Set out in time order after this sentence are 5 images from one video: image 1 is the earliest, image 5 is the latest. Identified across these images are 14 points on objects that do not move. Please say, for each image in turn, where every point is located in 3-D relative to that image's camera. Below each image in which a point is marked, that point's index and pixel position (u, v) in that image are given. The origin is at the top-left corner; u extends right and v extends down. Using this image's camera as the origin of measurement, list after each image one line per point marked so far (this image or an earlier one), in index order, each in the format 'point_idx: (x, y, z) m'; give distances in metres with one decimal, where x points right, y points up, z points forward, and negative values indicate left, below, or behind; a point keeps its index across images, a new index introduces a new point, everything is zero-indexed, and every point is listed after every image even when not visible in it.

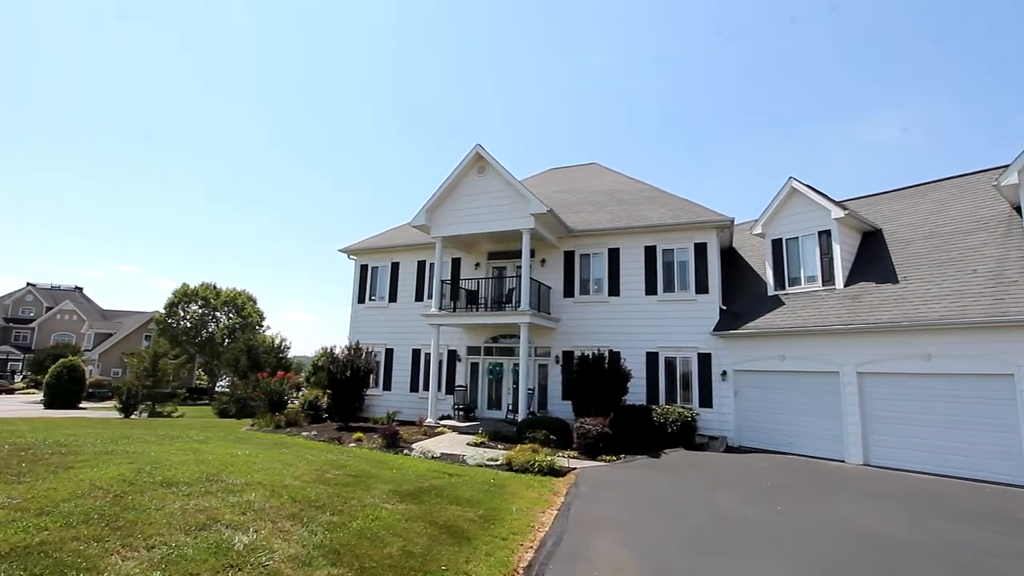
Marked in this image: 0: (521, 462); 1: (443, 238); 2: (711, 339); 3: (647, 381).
0: (+0.2, -3.3, +9.9) m
1: (-2.5, +1.9, +17.5) m
2: (+5.9, -1.5, +15.3) m
3: (+4.1, -2.8, +15.9) m
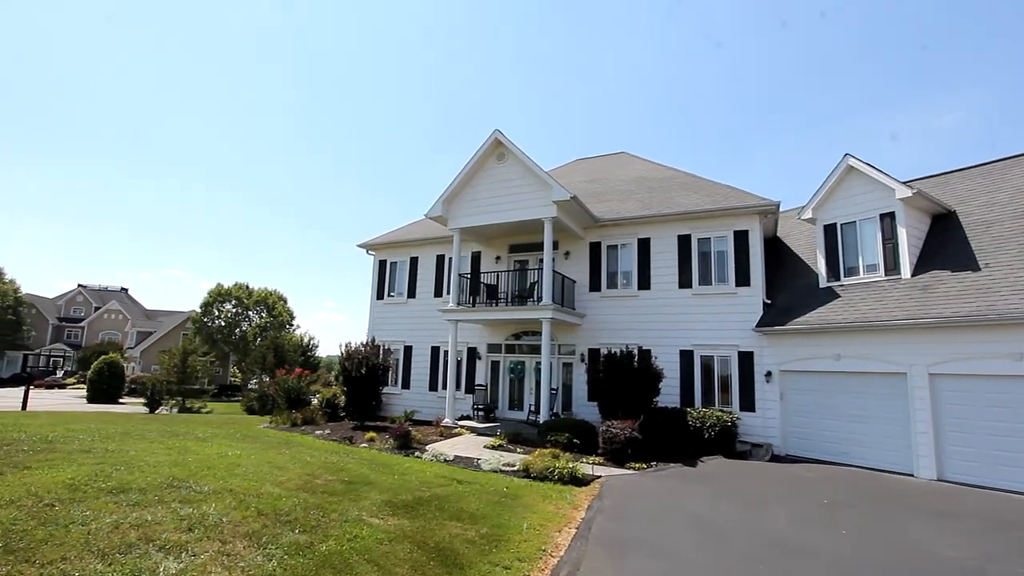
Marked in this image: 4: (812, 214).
0: (+0.5, -3.2, +9.0) m
1: (-1.7, +2.0, +16.8) m
2: (+6.6, -1.3, +14.1) m
3: (+4.8, -2.7, +14.8) m
4: (+8.5, +2.2, +14.5) m
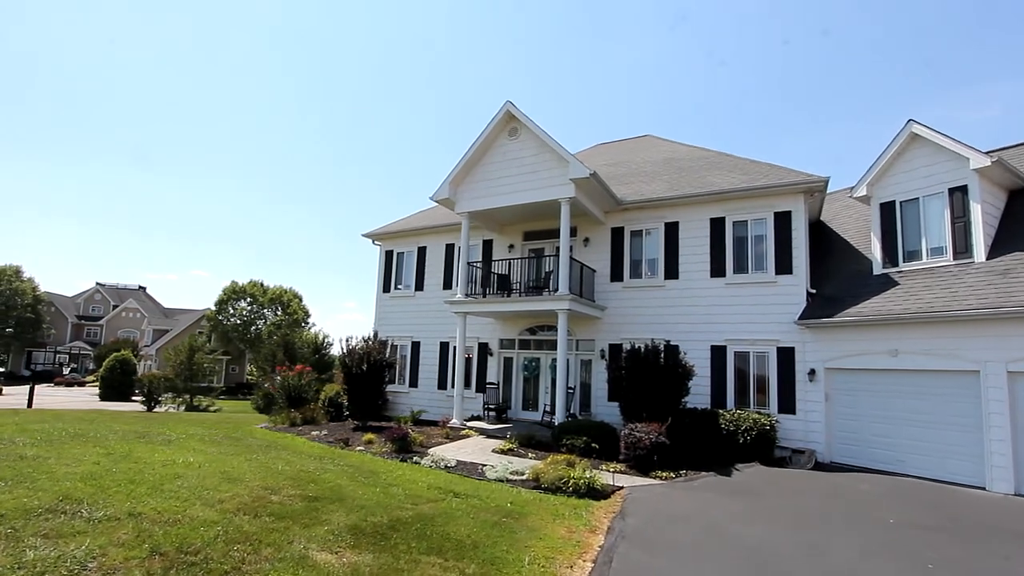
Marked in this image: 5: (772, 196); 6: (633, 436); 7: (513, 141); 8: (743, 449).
0: (+0.6, -2.9, +7.8) m
1: (-1.3, +2.3, +15.6) m
2: (+6.9, -1.0, +12.7) m
3: (+5.2, -2.4, +13.4) m
4: (+8.9, +2.5, +12.9) m
5: (+6.6, +2.3, +13.2) m
6: (+2.3, -2.9, +10.0) m
7: (0.0, +4.3, +15.3) m
8: (+5.0, -3.5, +11.2) m
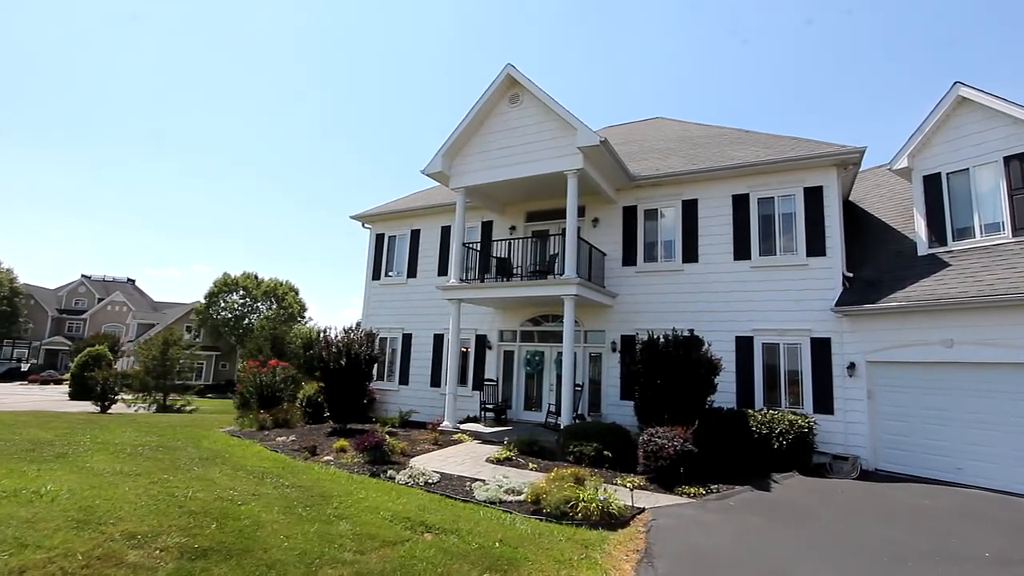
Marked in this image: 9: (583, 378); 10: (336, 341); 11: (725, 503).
0: (+0.5, -2.5, +6.2) m
1: (-1.4, +2.7, +14.0) m
2: (+6.8, -0.6, +11.0) m
3: (+5.1, -2.0, +11.7) m
4: (+8.8, +2.9, +11.3) m
5: (+6.5, +2.7, +11.6) m
6: (+2.3, -2.5, +8.3) m
7: (-0.1, +4.7, +13.7) m
8: (+4.9, -3.1, +9.6) m
9: (+1.8, -2.3, +13.5) m
10: (-4.5, -1.4, +13.4) m
11: (+3.0, -3.0, +7.1) m
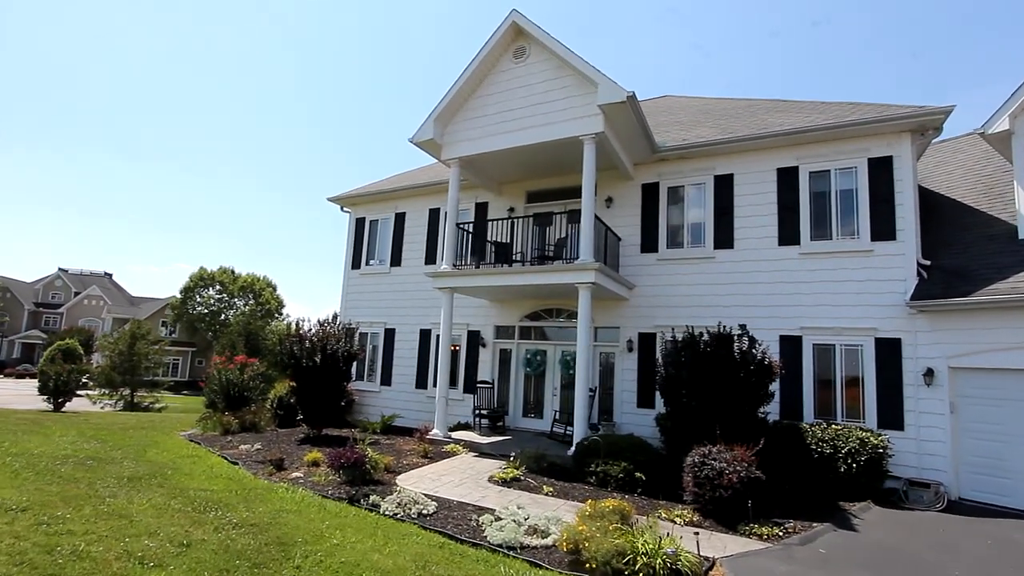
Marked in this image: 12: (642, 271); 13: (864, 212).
0: (+0.8, -2.3, +4.4) m
1: (-1.1, +2.9, +12.3) m
2: (+7.0, -0.5, +9.3) m
3: (+5.3, -1.8, +10.1) m
4: (+9.1, +2.9, +9.6) m
5: (+6.8, +2.8, +9.9) m
6: (+2.5, -2.3, +6.6) m
7: (+0.3, +4.9, +12.0) m
8: (+5.1, -2.9, +7.9) m
9: (+2.0, -2.1, +11.8) m
10: (-4.3, -1.0, +11.7) m
11: (+3.2, -2.8, +5.4) m
12: (+3.0, +0.3, +11.7) m
13: (+6.7, +1.3, +9.9) m
